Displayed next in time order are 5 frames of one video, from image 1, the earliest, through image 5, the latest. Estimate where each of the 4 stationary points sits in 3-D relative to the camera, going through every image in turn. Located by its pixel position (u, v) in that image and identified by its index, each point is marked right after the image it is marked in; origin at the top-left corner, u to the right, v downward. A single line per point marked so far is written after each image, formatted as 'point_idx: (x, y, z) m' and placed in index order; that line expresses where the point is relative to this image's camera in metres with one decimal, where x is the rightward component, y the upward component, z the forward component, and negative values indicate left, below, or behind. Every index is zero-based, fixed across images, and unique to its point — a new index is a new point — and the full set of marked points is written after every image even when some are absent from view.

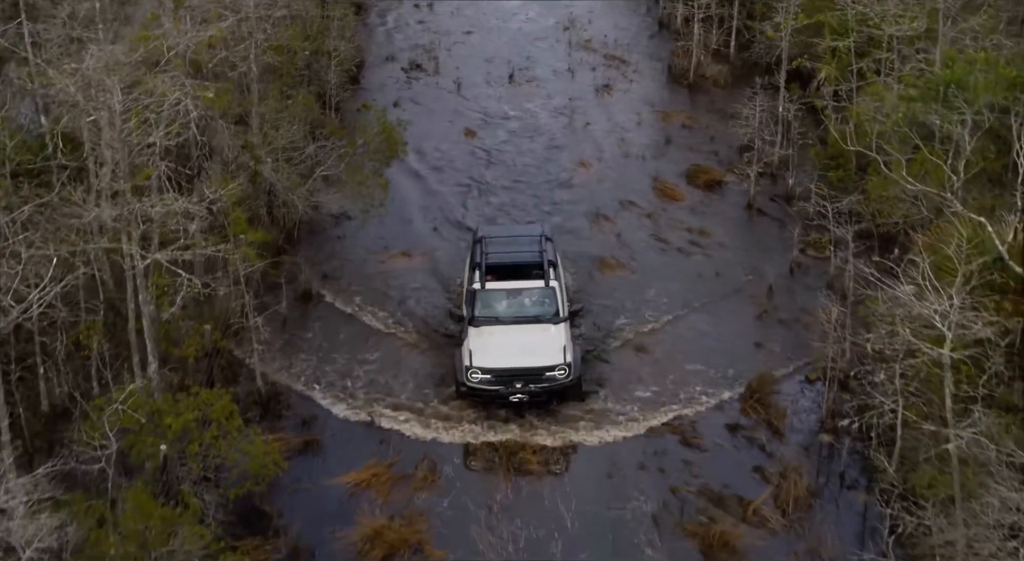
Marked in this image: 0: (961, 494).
0: (+4.8, -2.3, +12.7) m
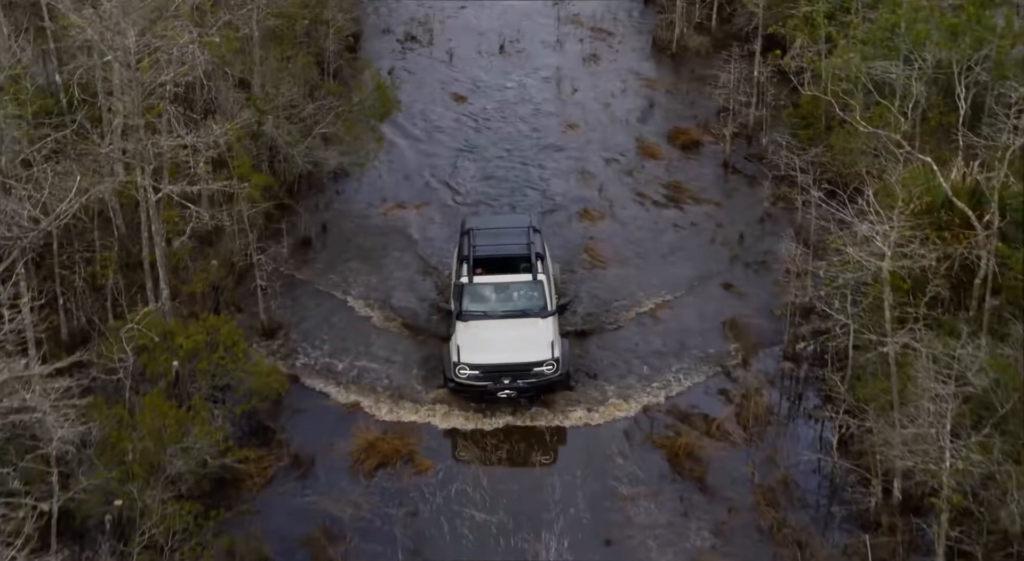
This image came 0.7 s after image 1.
0: (+4.6, -1.4, +14.1) m
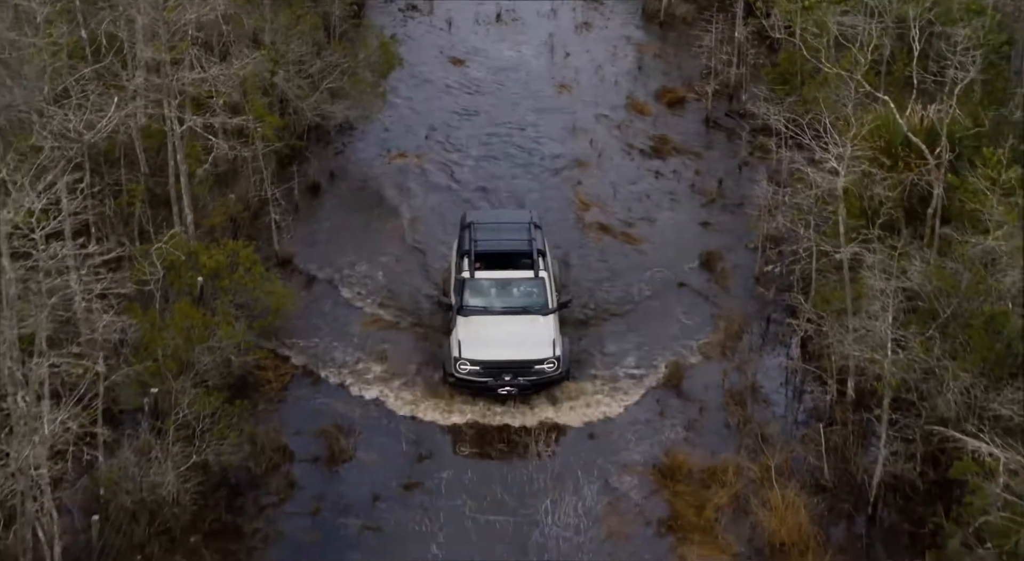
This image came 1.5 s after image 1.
0: (+4.5, -0.3, +15.7) m
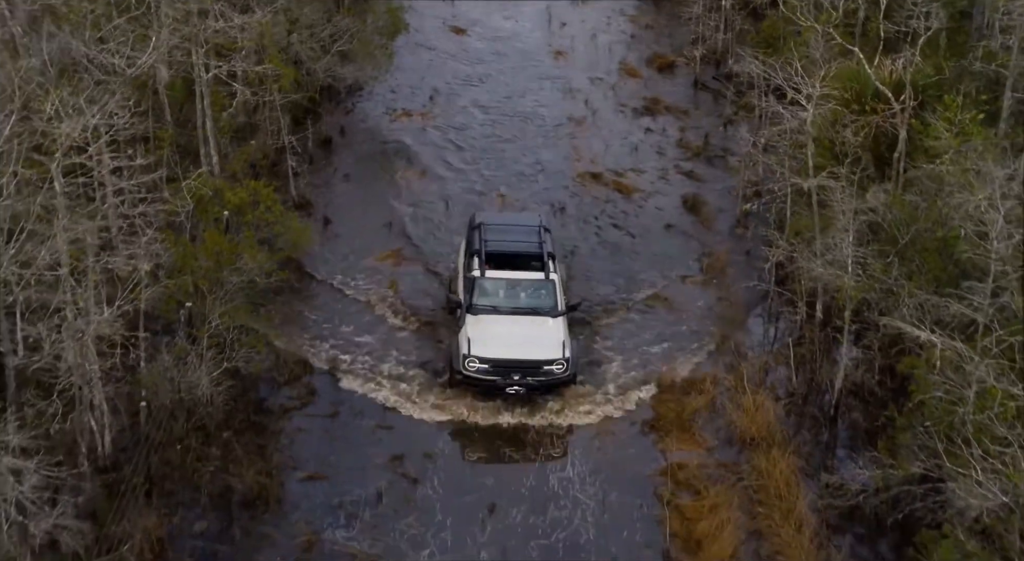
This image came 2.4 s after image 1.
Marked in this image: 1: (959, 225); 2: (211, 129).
0: (+4.5, +0.7, +17.3) m
1: (+5.6, +0.7, +14.9) m
2: (-4.8, +2.3, +19.1) m
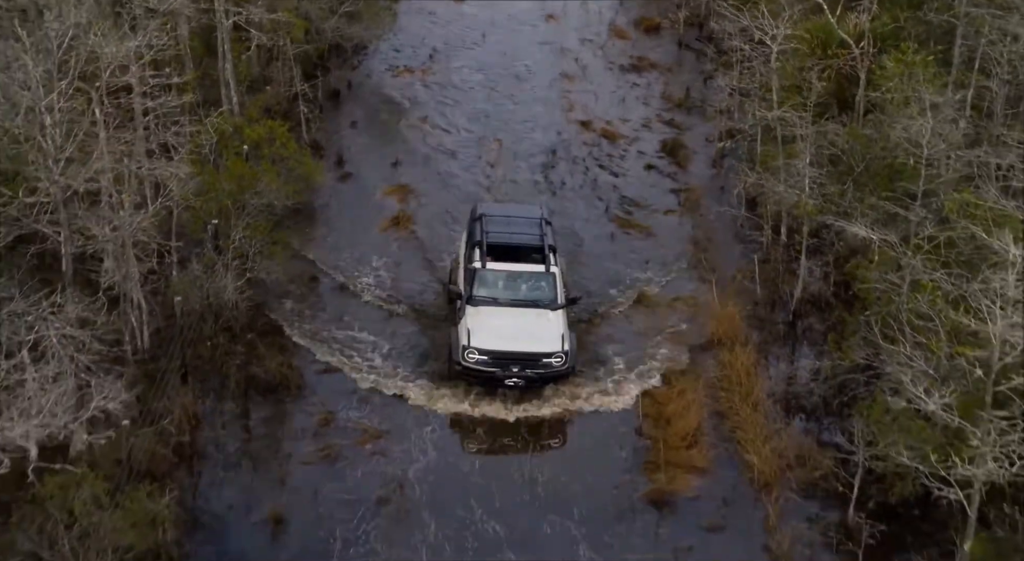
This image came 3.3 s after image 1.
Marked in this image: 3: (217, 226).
0: (+4.4, +1.9, +19.1) m
1: (+5.5, +1.9, +16.8) m
2: (-4.9, +3.5, +20.9) m
3: (-4.4, +0.8, +17.8) m
